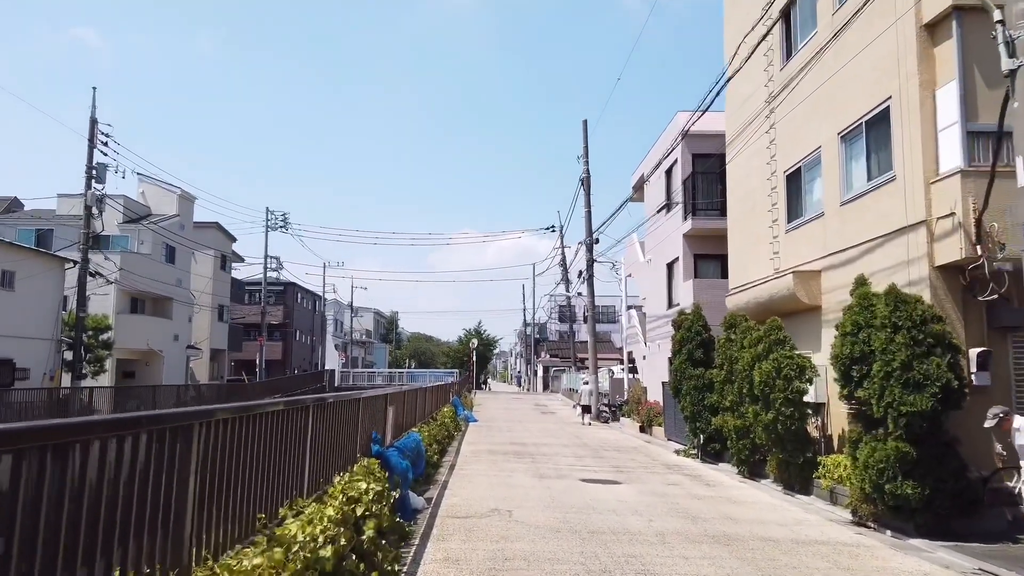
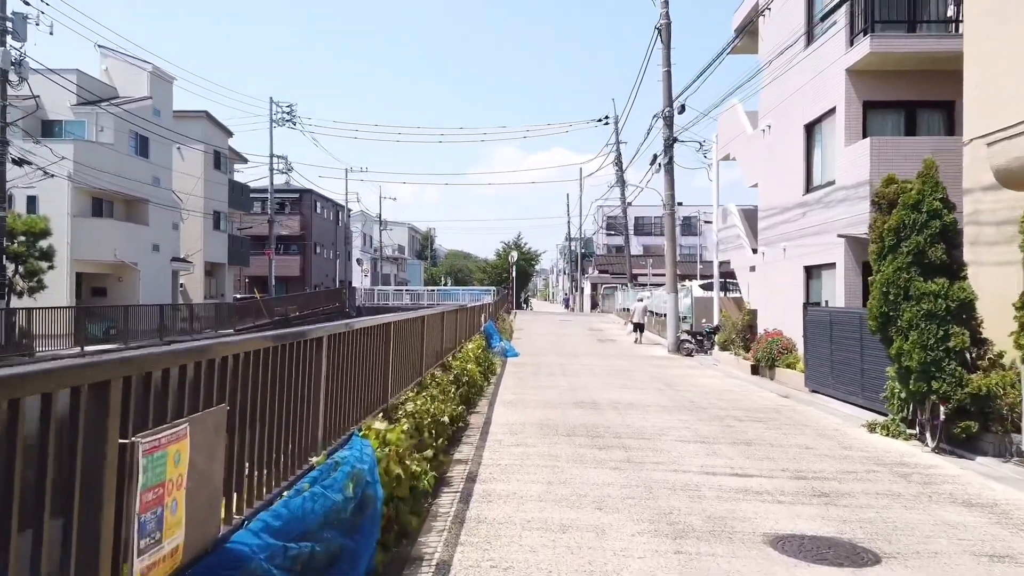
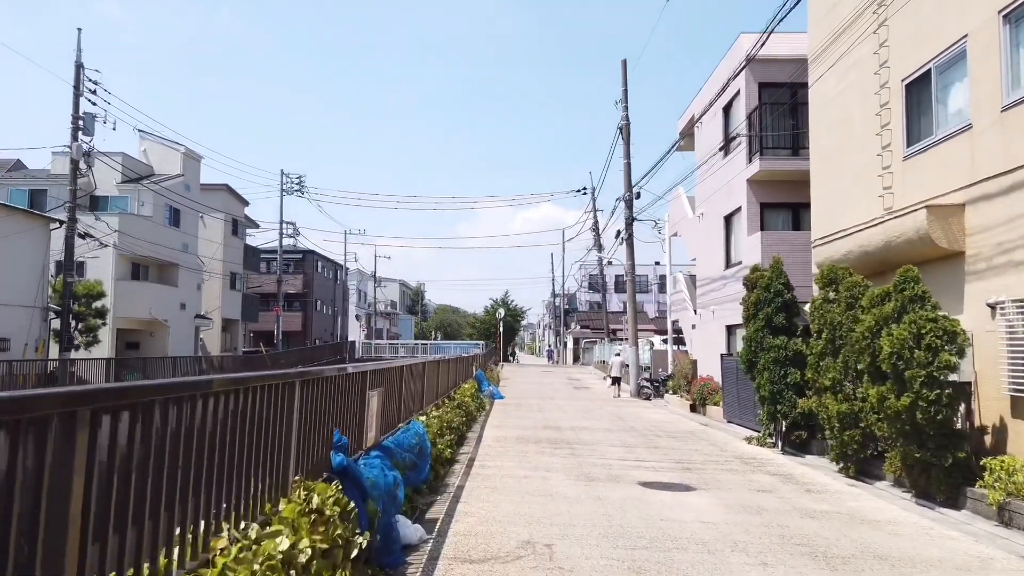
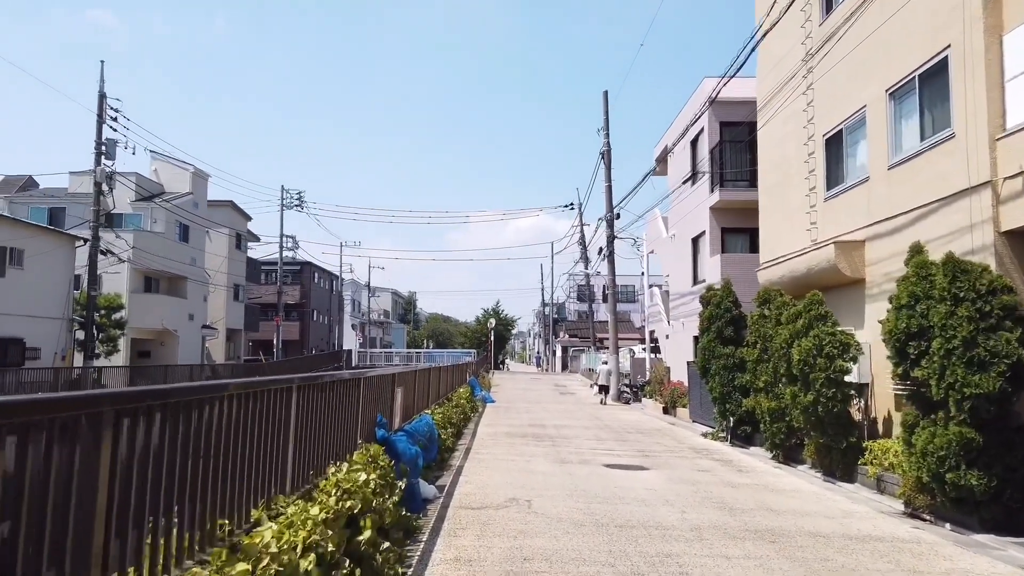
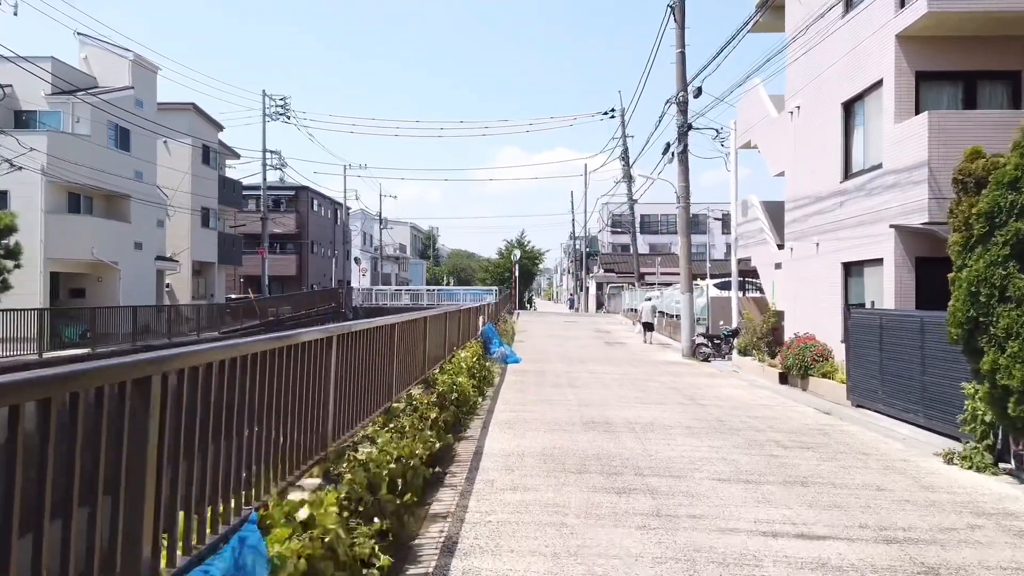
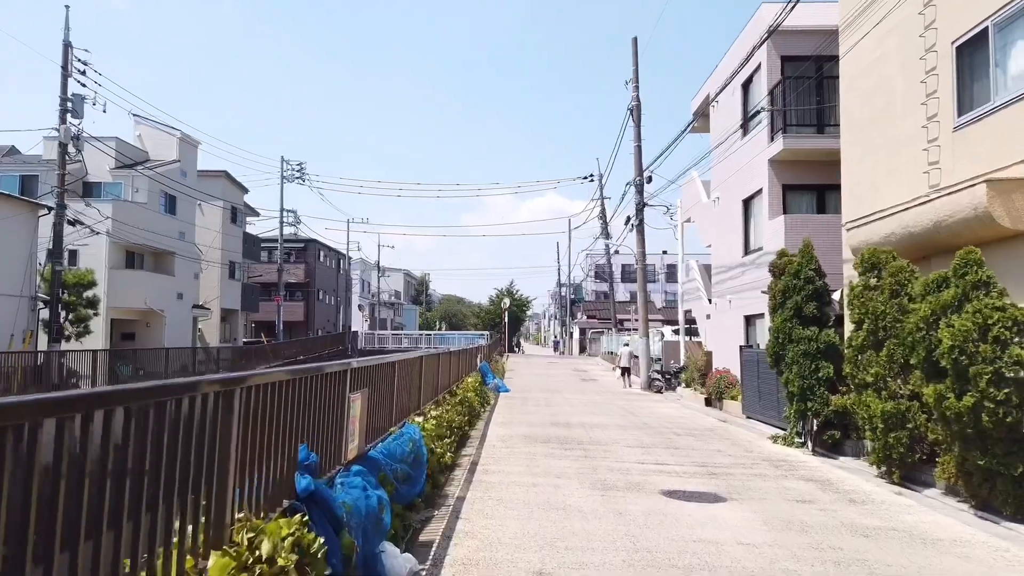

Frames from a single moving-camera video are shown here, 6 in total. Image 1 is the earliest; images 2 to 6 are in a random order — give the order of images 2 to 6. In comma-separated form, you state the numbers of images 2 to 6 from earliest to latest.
4, 3, 6, 2, 5
